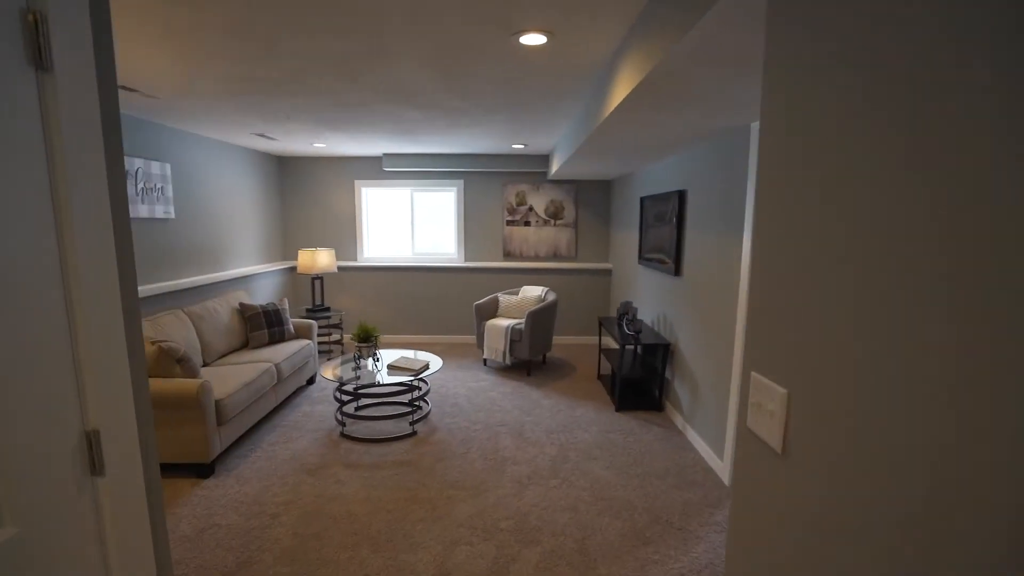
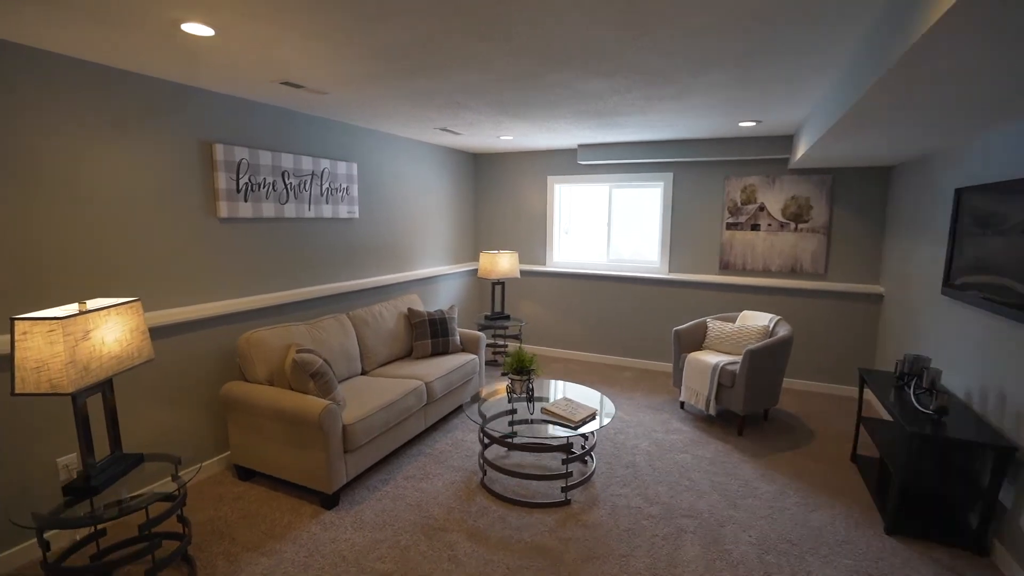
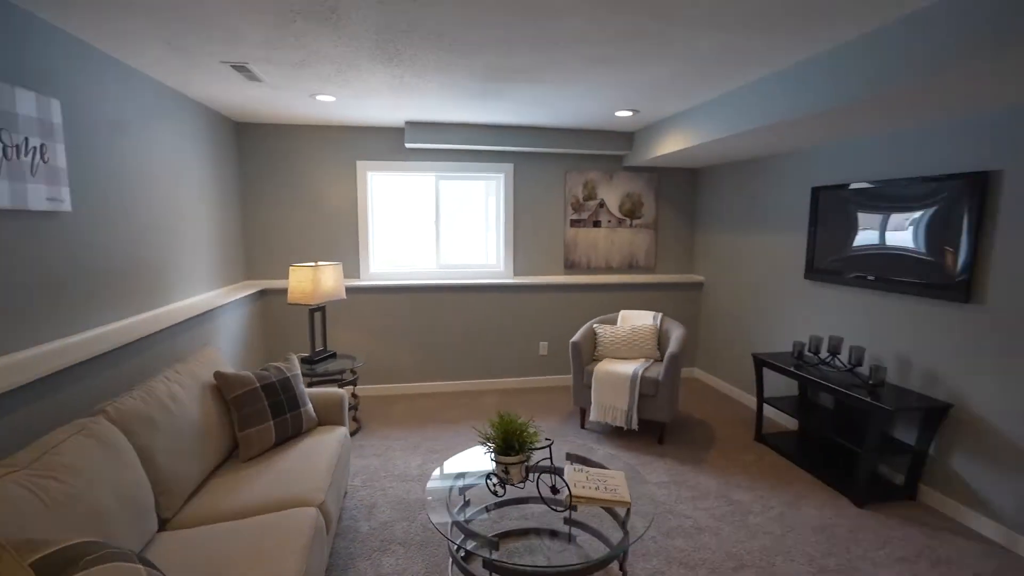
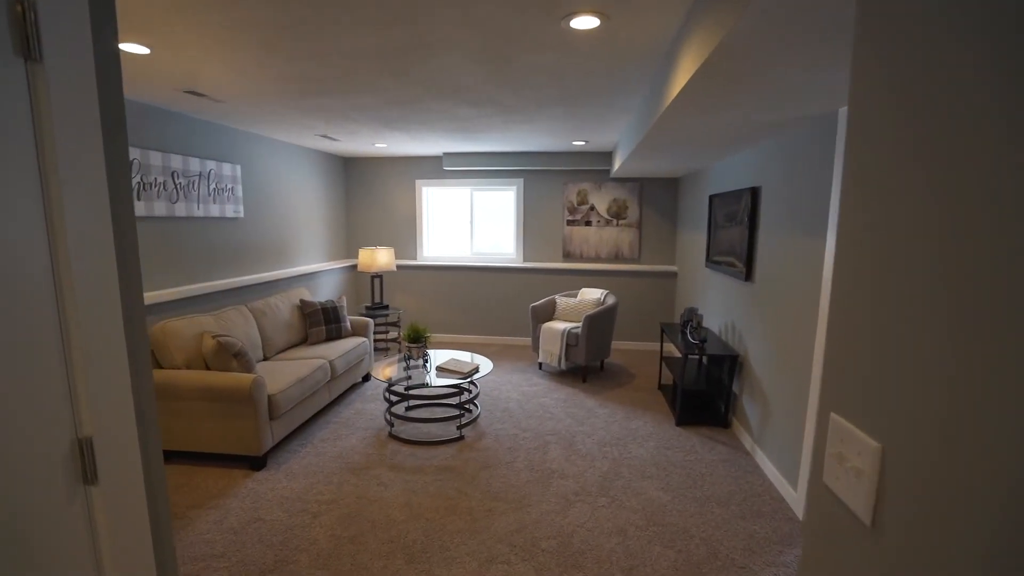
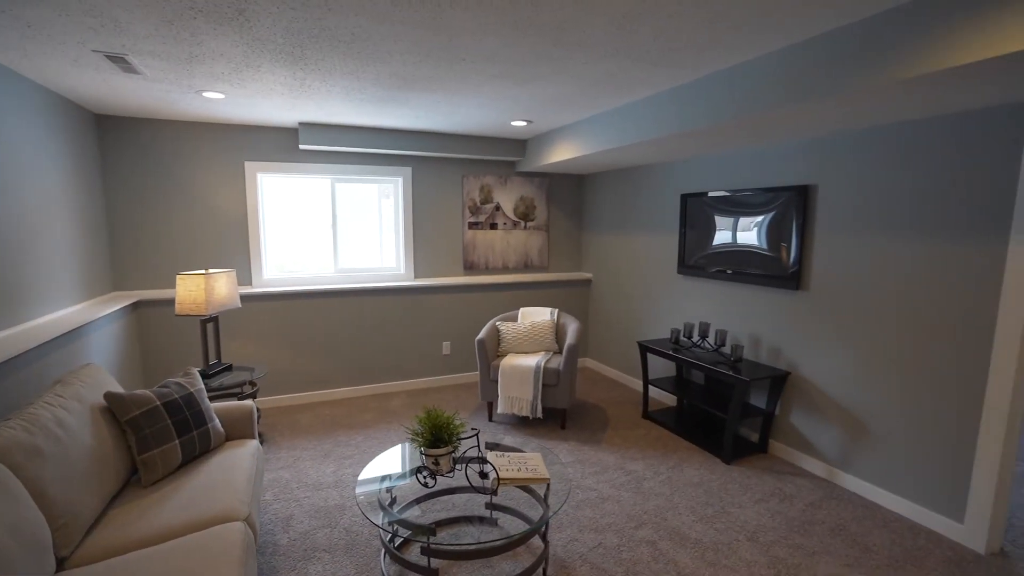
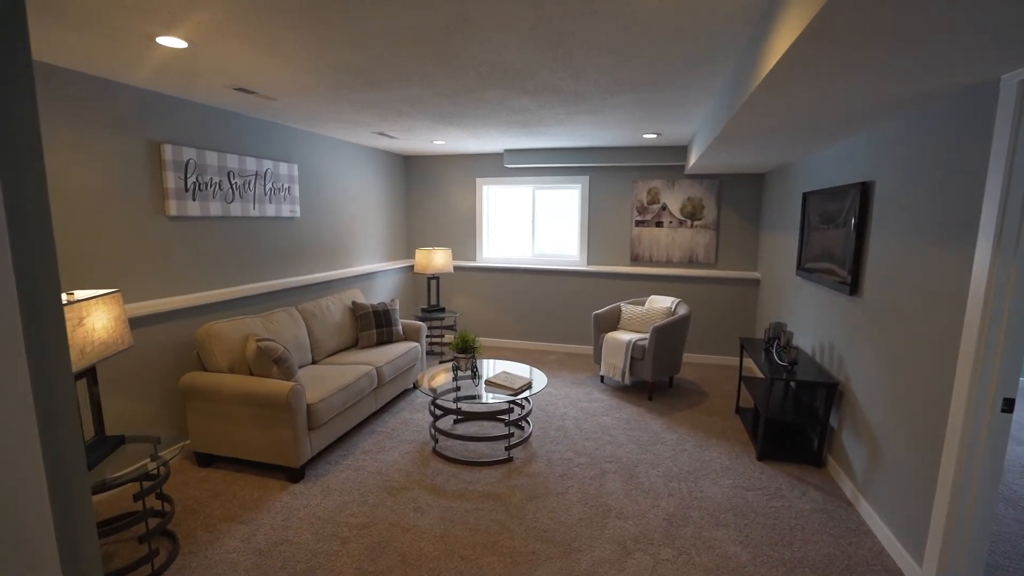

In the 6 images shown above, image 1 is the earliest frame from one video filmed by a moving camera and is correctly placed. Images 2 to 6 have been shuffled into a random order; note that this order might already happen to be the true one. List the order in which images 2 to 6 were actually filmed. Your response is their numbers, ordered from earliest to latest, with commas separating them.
4, 6, 2, 3, 5
